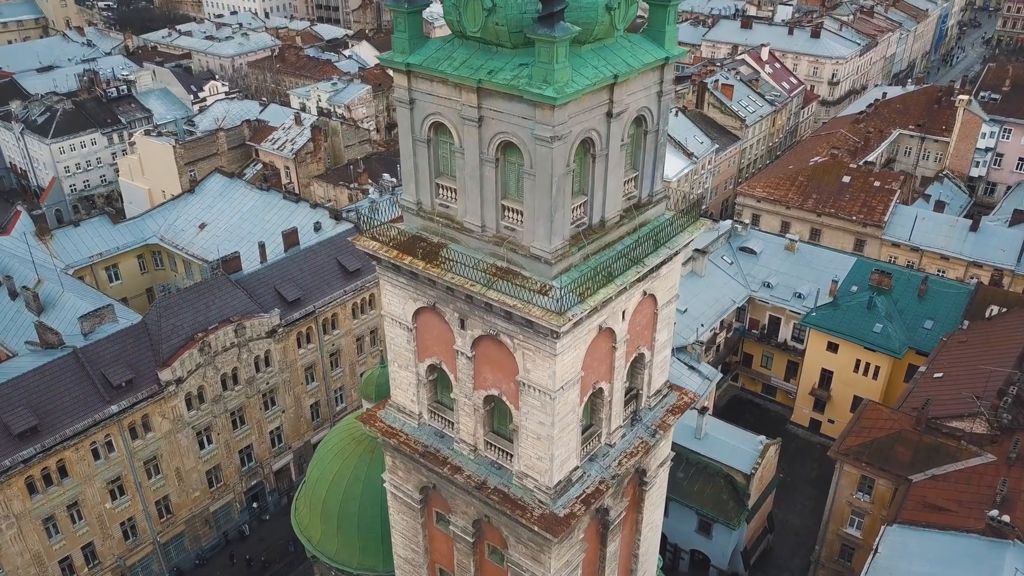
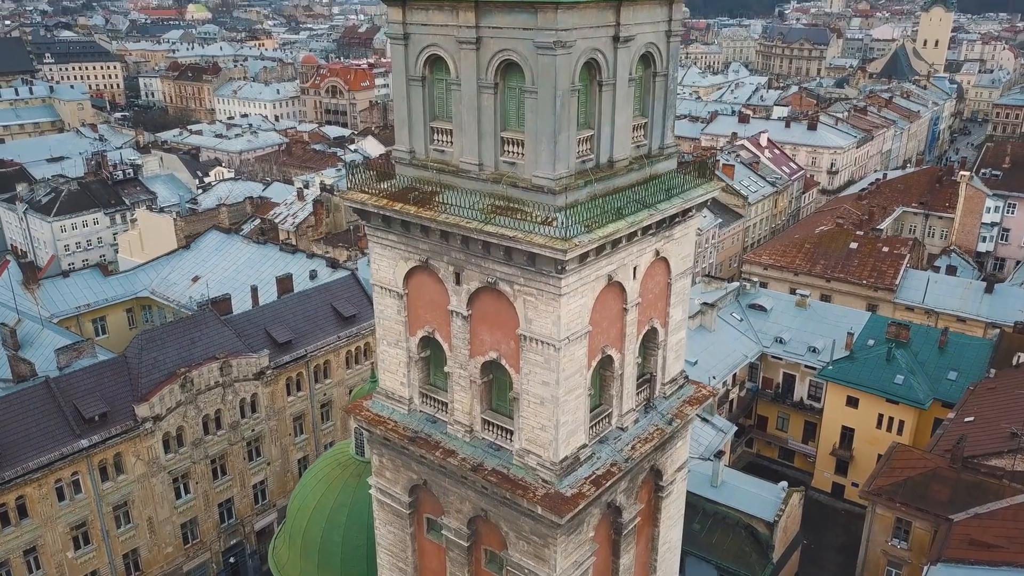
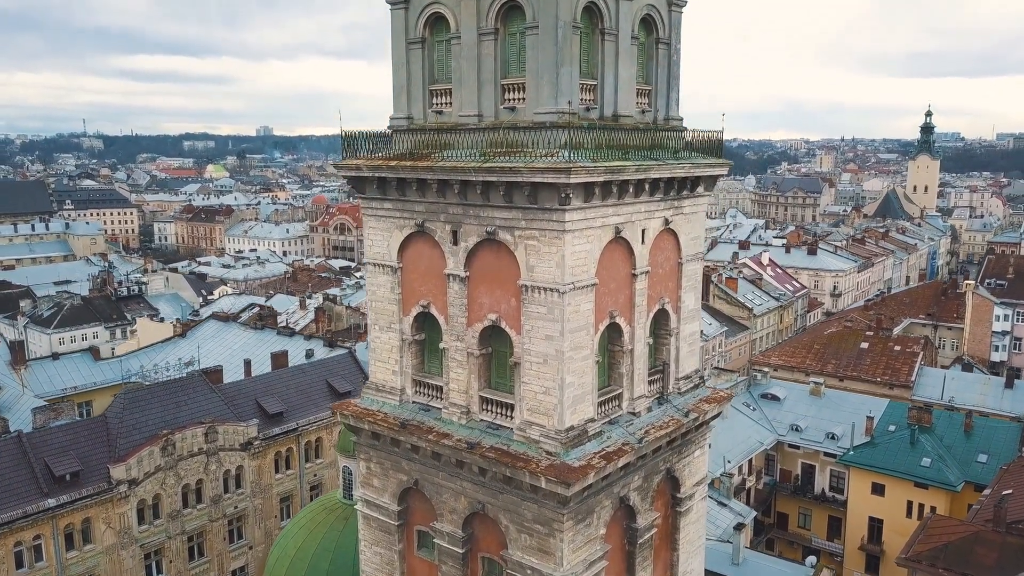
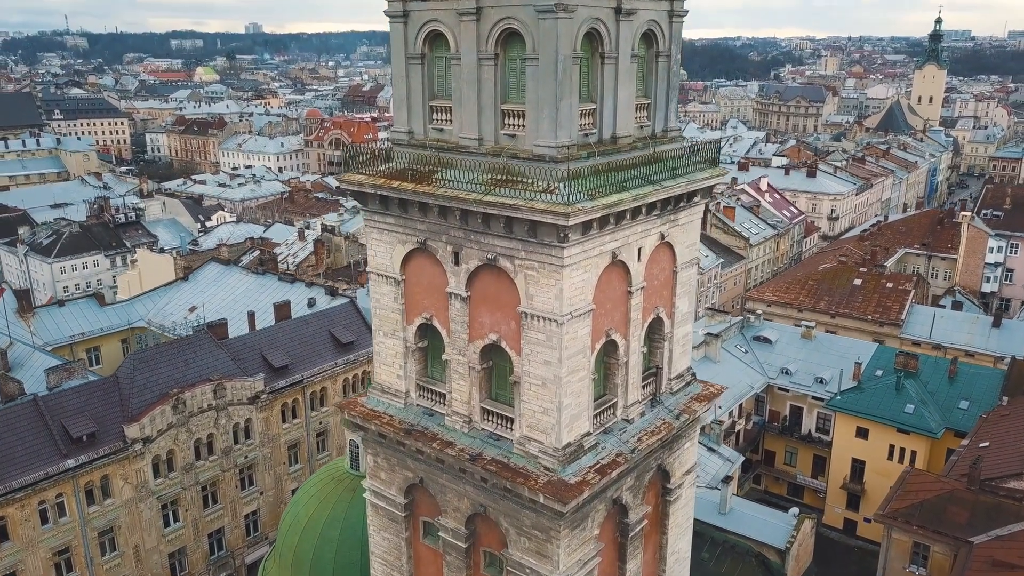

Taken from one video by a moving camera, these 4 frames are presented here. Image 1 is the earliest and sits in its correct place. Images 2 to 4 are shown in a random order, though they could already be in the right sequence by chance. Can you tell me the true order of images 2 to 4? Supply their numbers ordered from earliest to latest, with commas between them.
2, 4, 3
